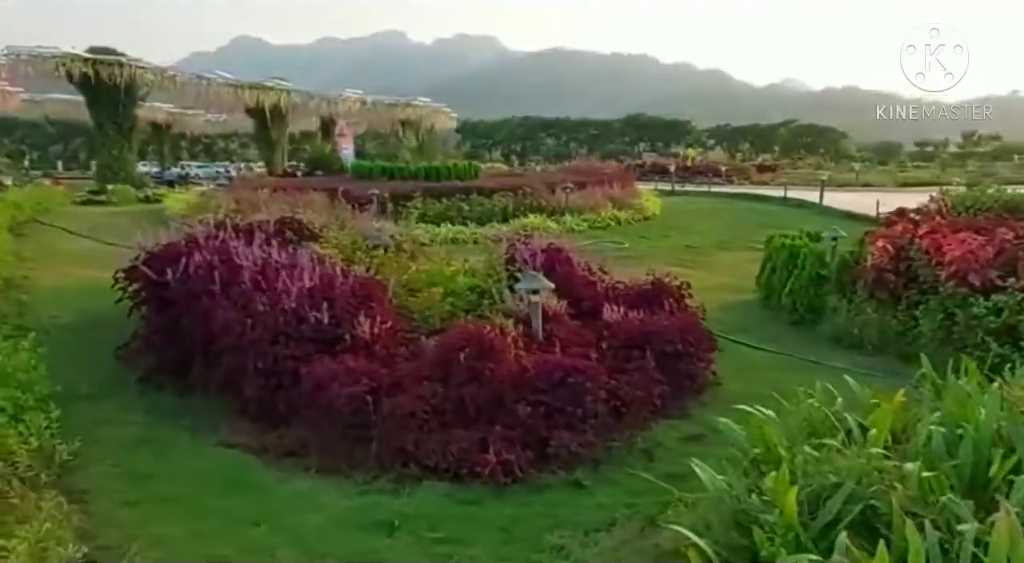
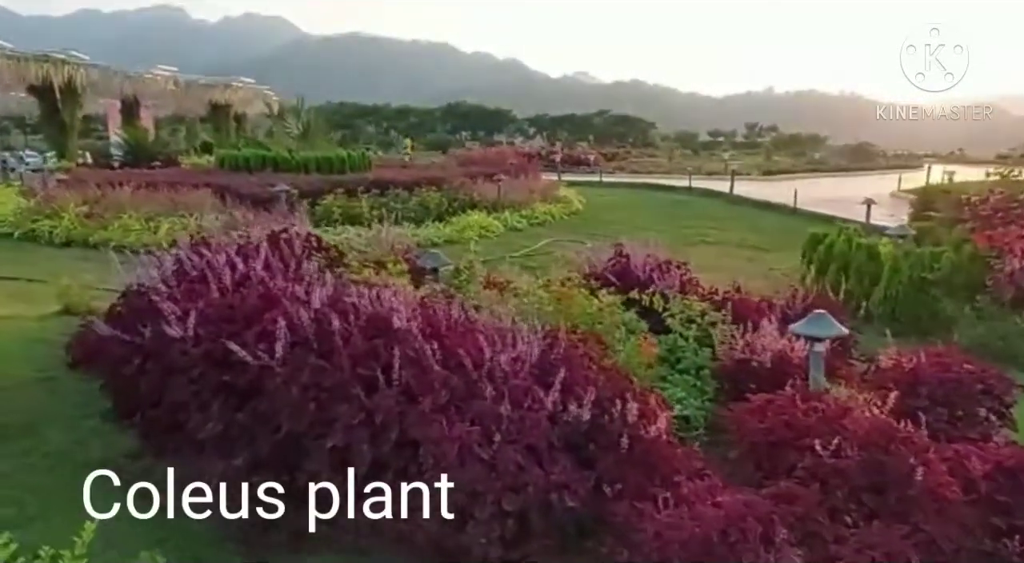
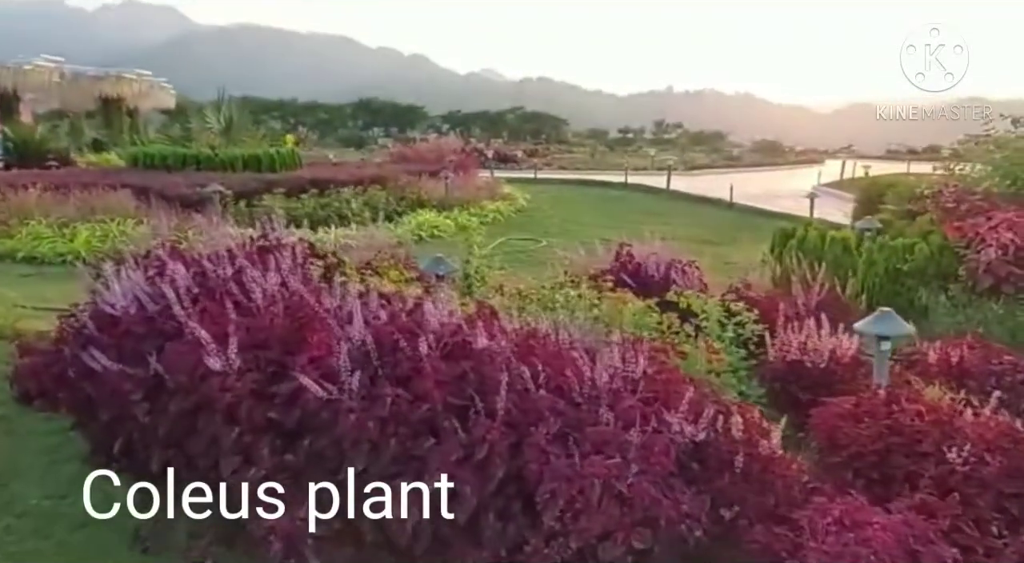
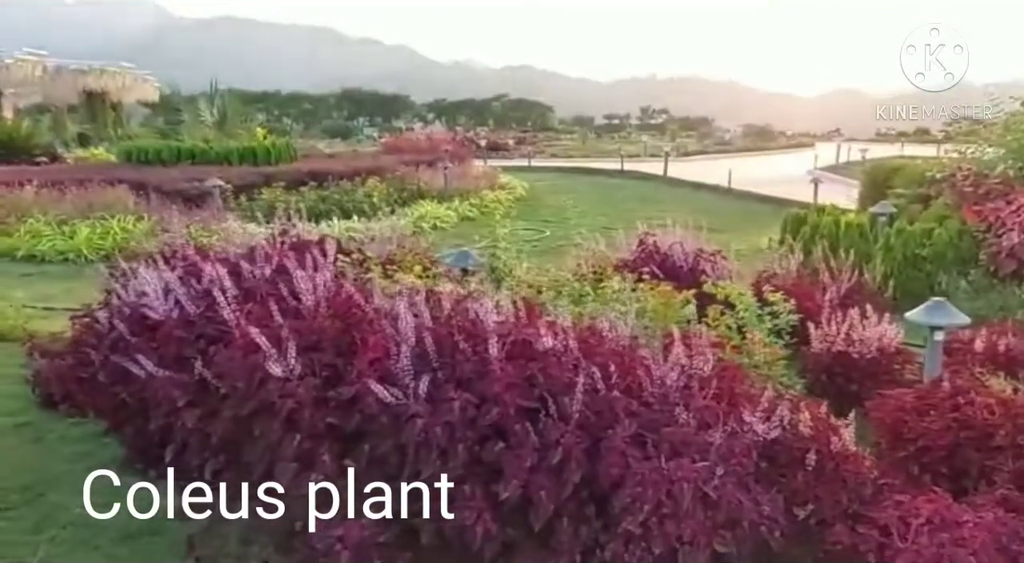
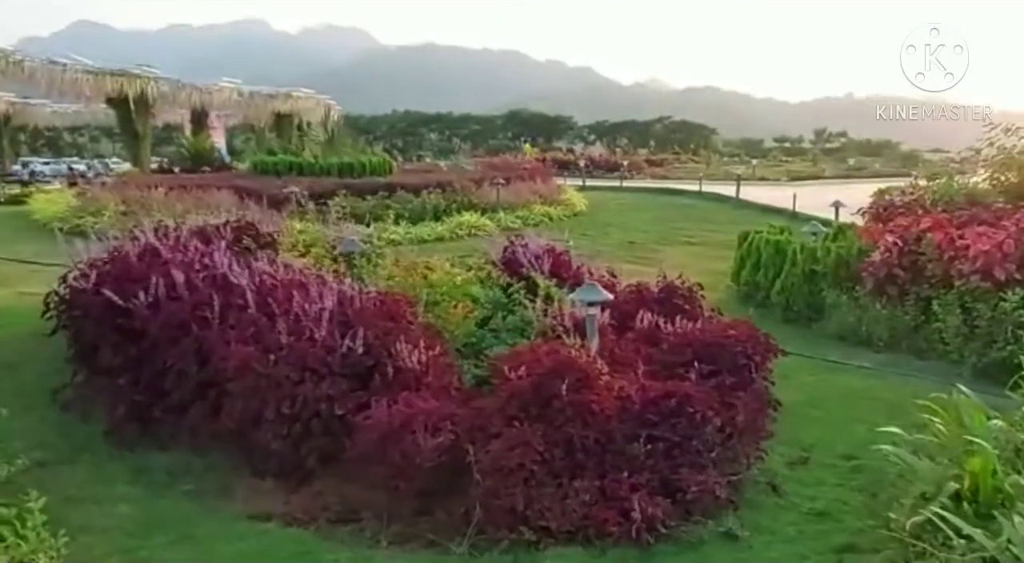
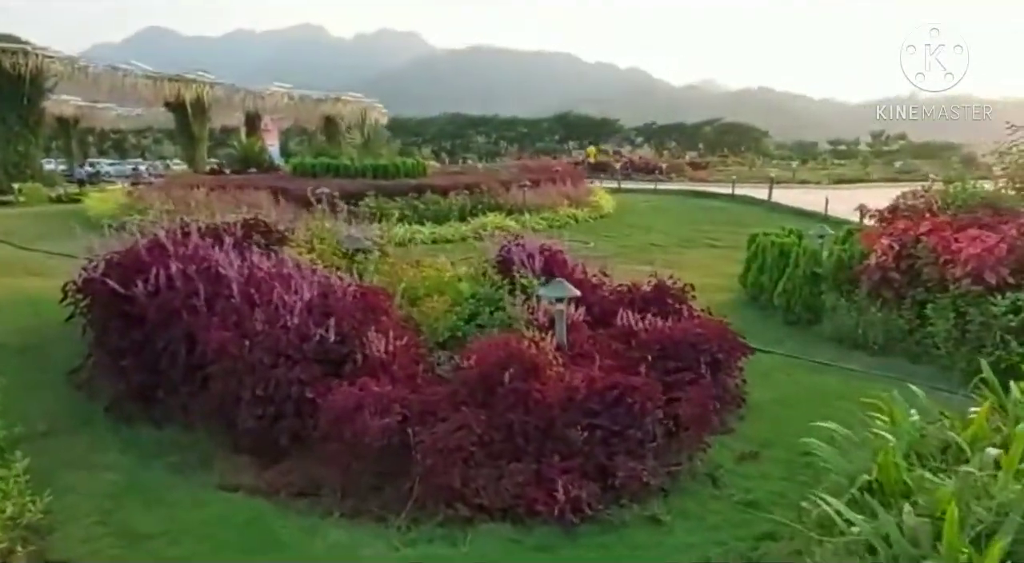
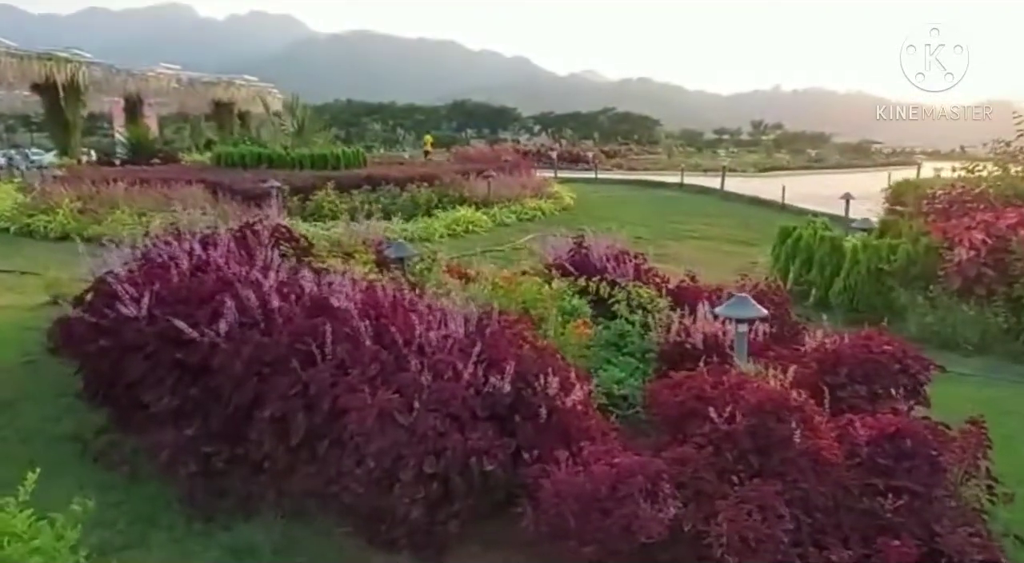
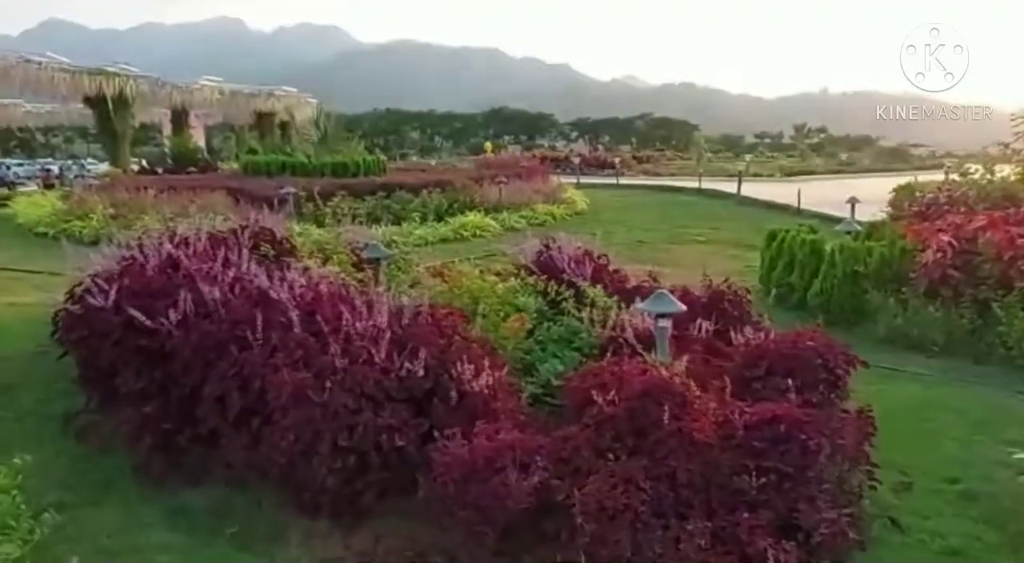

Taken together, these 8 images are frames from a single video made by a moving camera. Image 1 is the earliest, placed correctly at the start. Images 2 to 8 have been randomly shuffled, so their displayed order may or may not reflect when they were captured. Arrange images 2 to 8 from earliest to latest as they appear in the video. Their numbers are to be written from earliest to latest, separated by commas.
6, 5, 8, 7, 2, 3, 4
